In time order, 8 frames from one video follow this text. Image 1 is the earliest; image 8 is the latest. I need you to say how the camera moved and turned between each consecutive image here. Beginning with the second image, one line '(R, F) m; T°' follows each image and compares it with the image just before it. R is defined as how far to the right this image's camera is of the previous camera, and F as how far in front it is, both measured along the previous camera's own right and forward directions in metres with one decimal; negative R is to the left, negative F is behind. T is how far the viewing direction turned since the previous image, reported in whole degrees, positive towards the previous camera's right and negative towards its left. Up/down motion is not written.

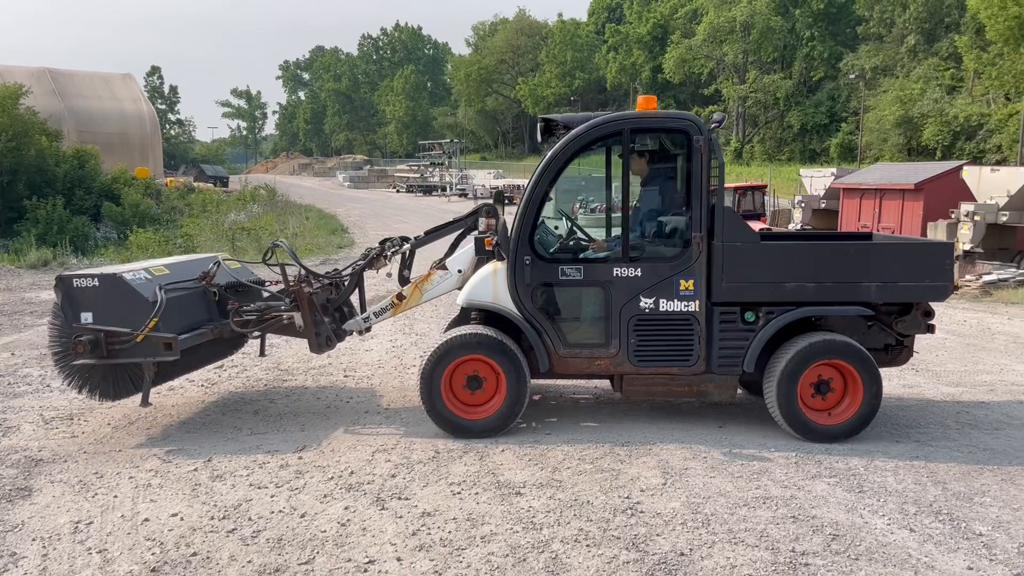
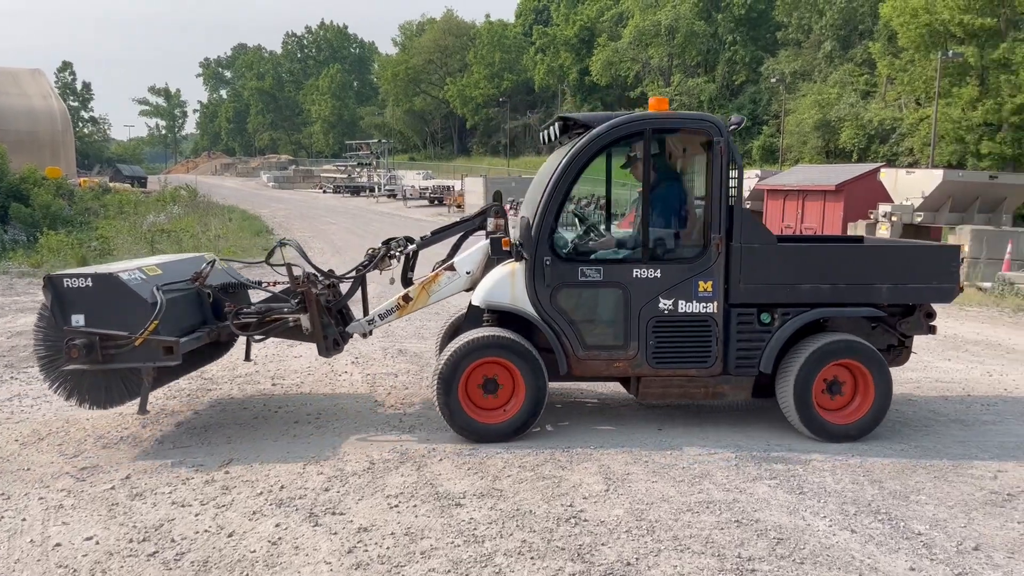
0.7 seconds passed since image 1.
(0.0, +0.1) m; +5°
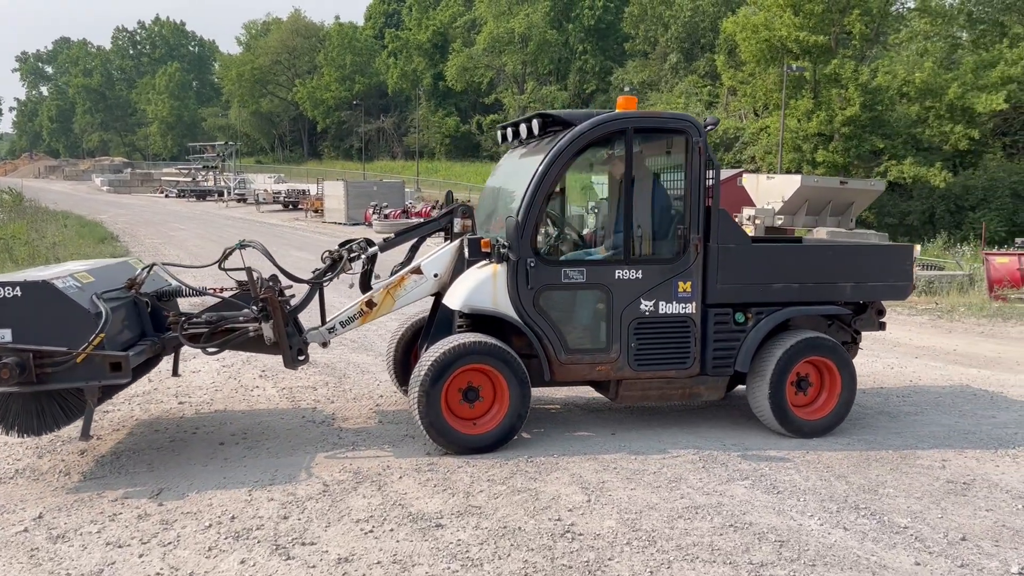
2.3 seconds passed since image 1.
(-0.6, +0.3) m; +10°
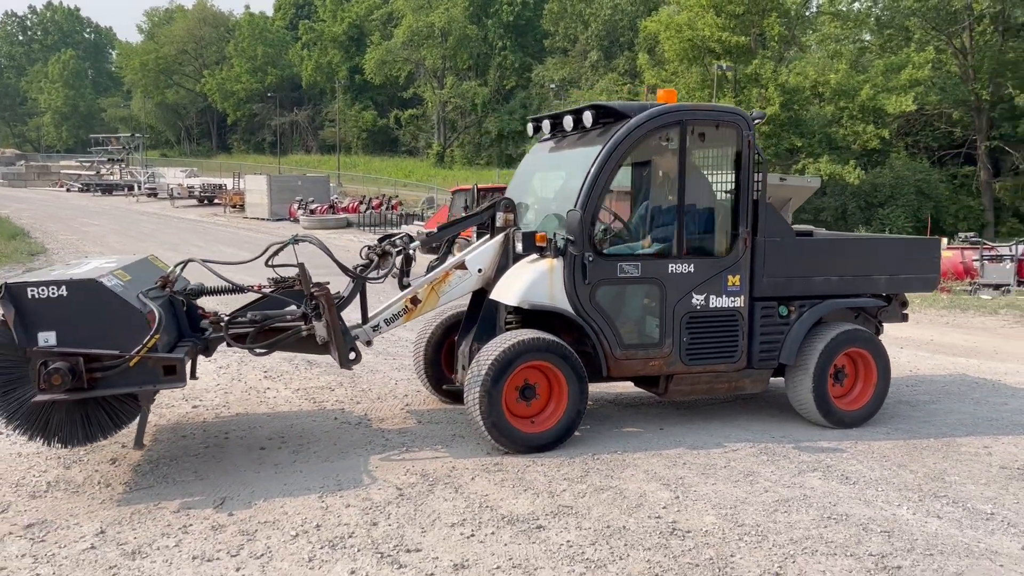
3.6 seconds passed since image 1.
(-0.9, +0.2) m; +6°
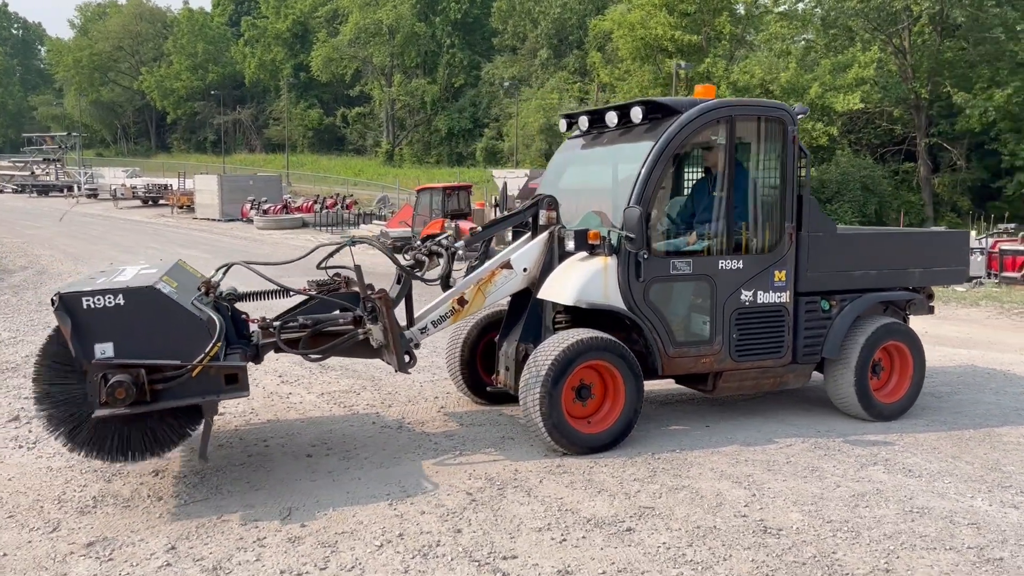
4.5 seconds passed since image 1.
(-0.7, +0.1) m; +4°
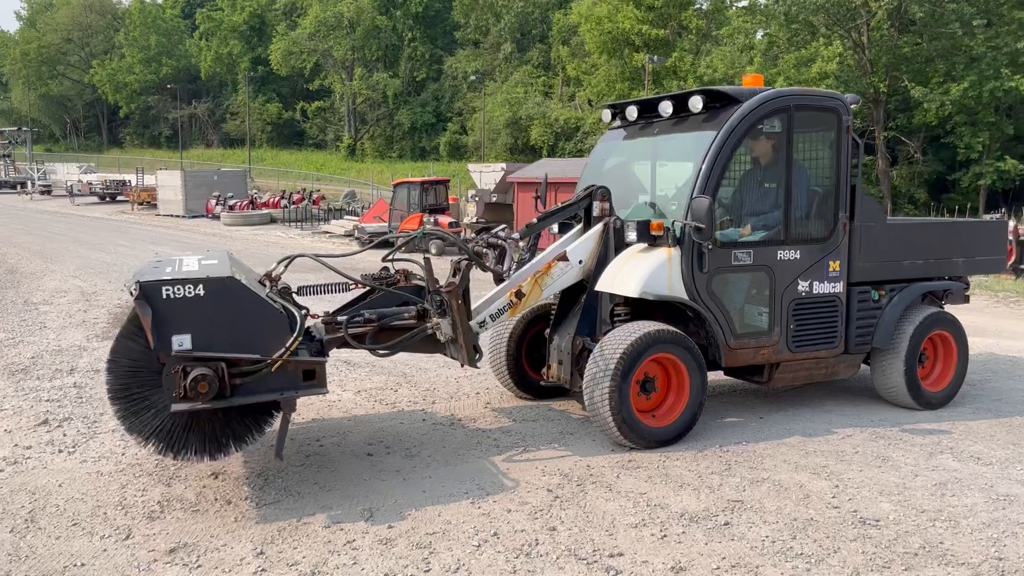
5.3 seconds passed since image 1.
(-0.6, +0.1) m; +3°
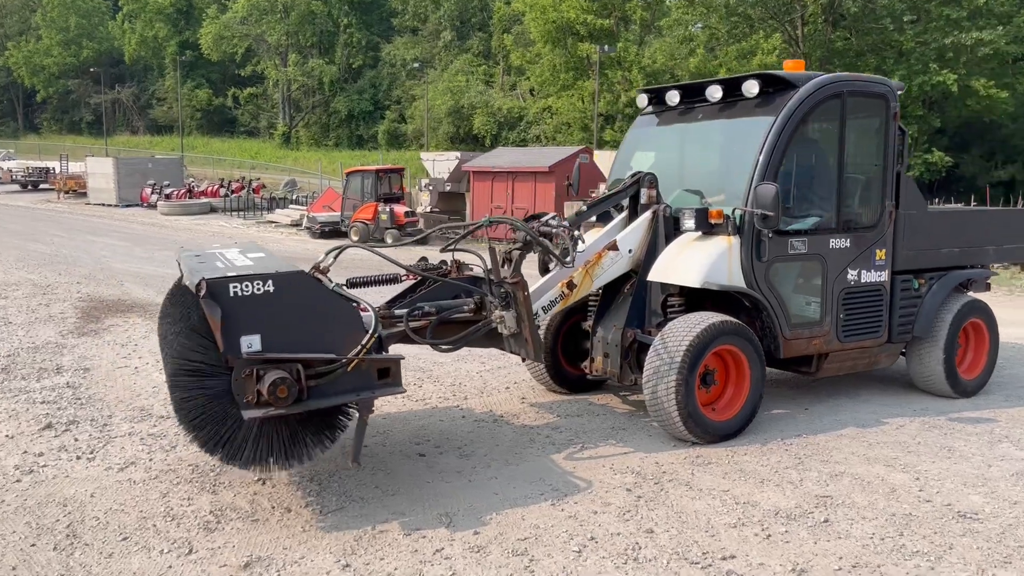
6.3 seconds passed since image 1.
(-0.7, +0.3) m; +4°
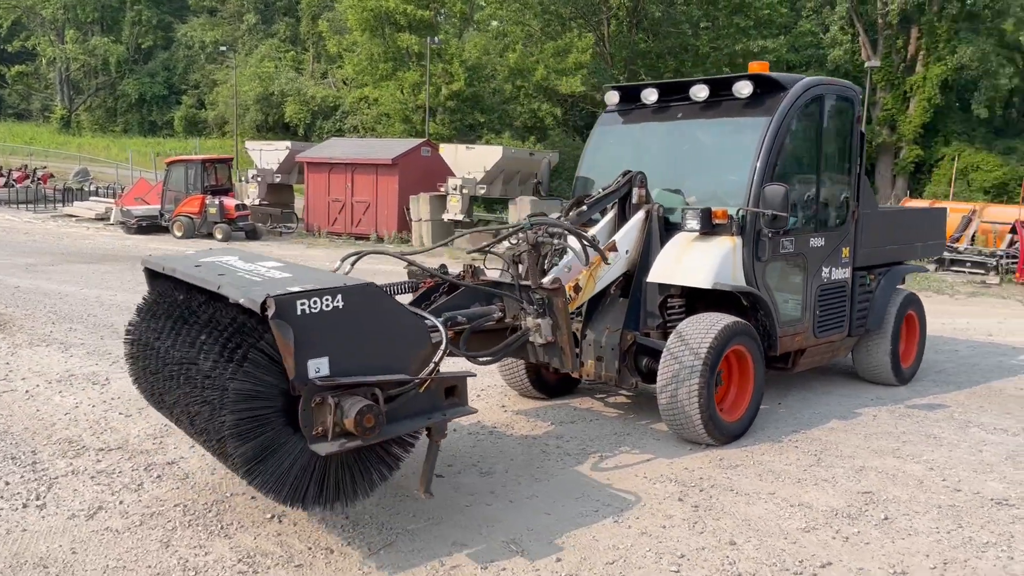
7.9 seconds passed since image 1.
(-1.2, +0.4) m; +13°
